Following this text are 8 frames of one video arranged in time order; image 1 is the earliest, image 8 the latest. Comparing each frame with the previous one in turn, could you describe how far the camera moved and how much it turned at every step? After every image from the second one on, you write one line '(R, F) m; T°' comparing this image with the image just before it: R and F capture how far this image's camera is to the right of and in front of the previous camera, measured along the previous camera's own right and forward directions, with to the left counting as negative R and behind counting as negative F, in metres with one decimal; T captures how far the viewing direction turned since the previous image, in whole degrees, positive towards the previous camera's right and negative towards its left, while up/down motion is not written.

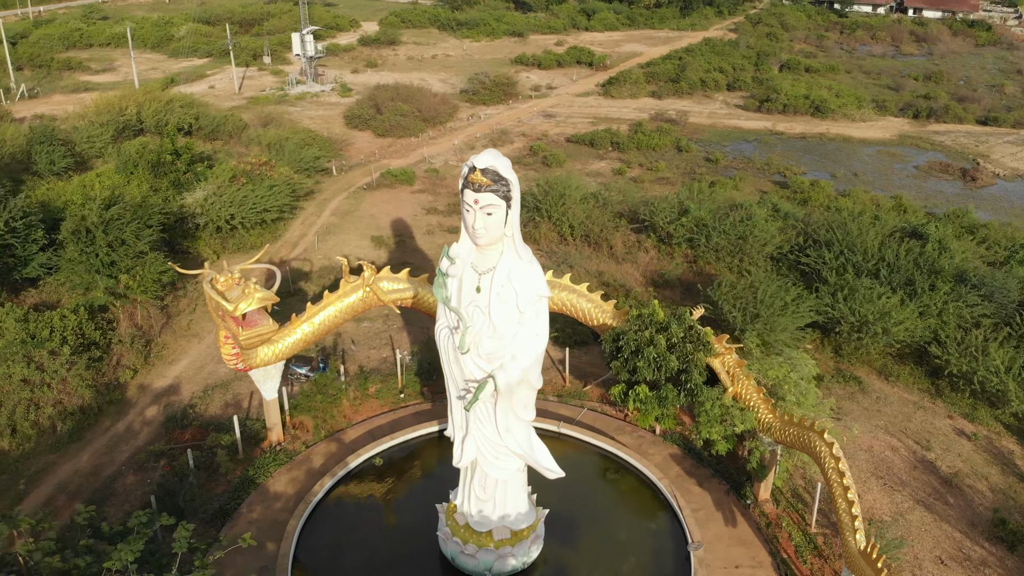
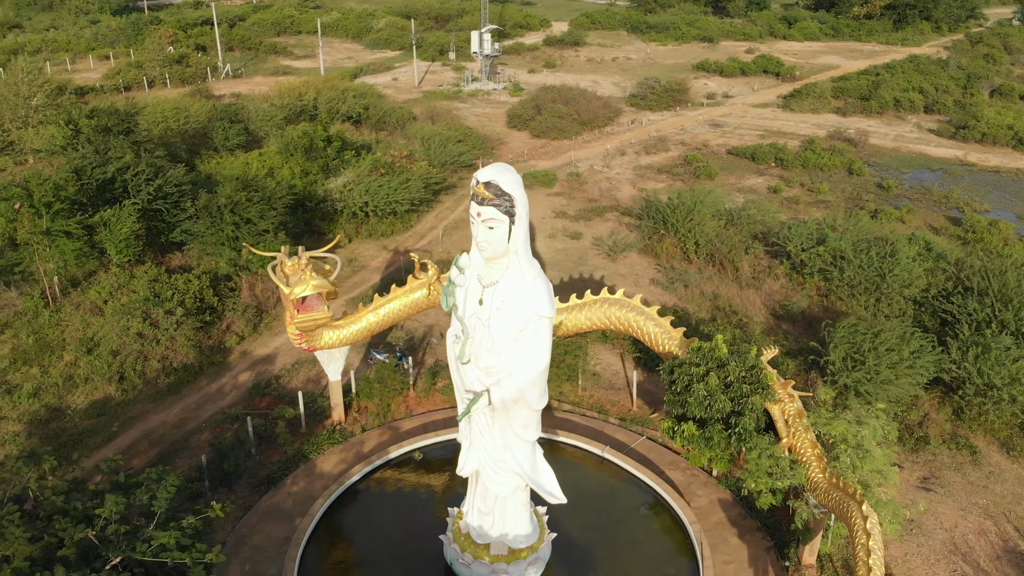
(+2.3, +0.4) m; -14°
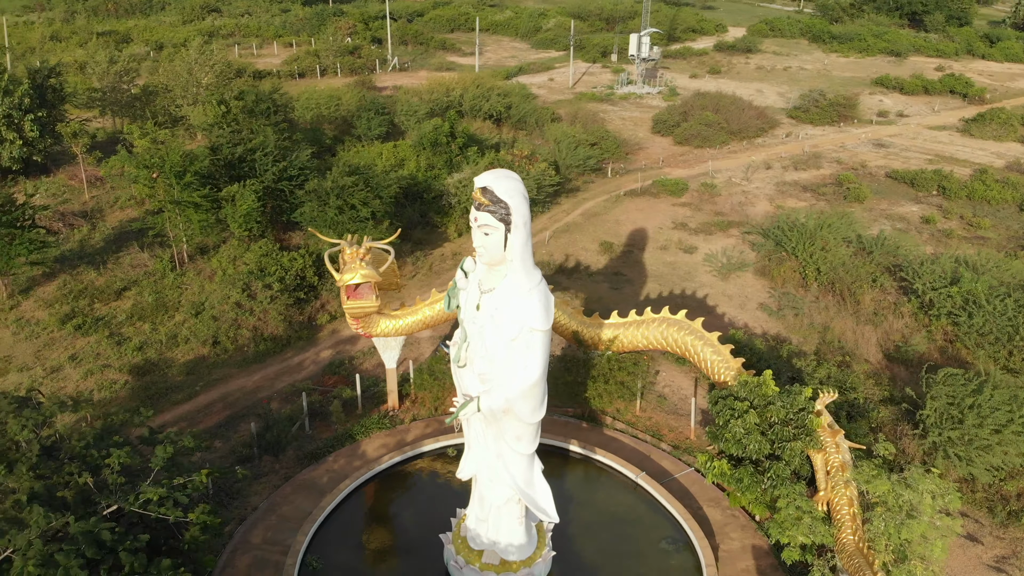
(+2.1, +0.4) m; -13°
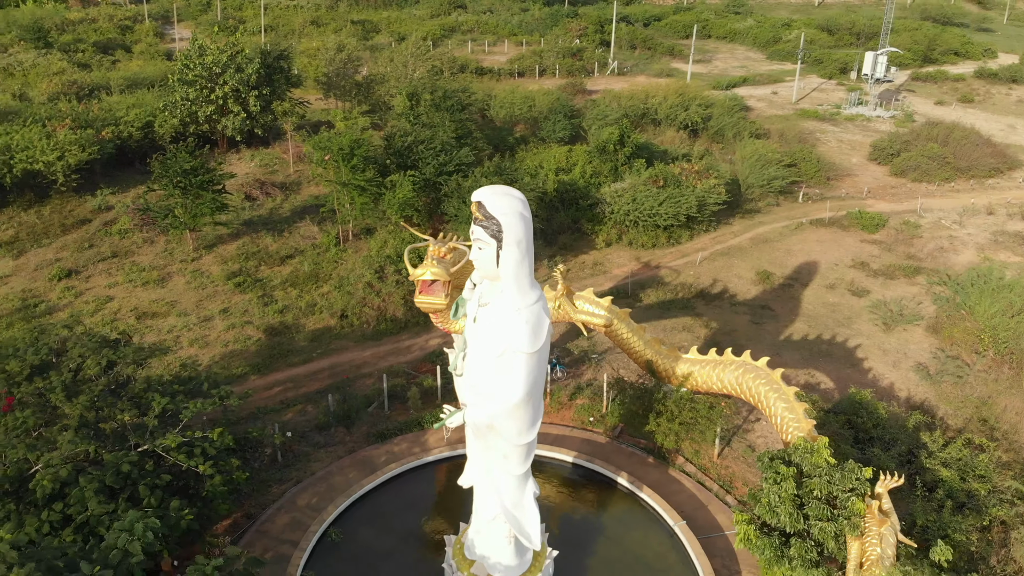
(+2.9, +0.5) m; -17°
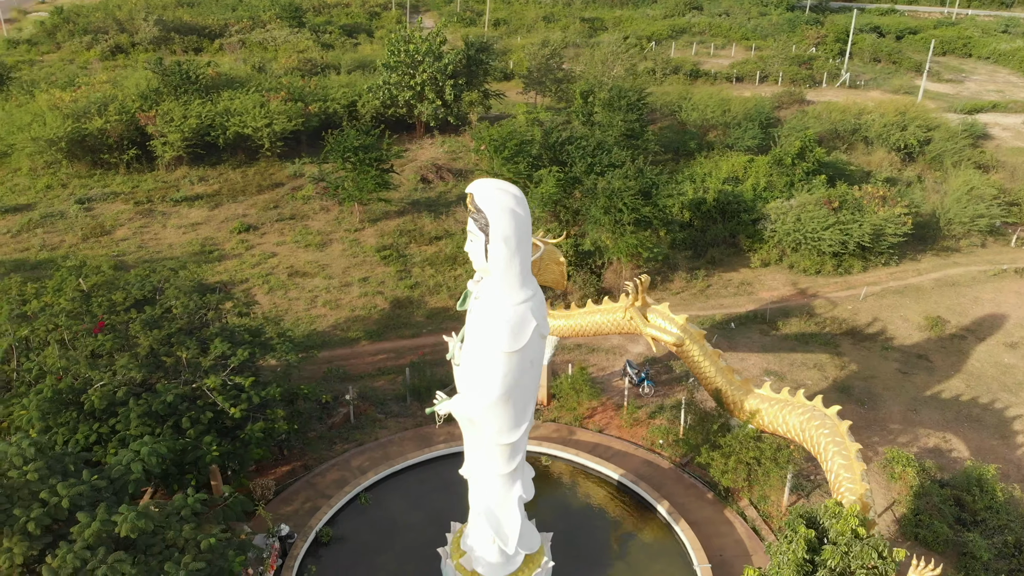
(+2.9, +0.5) m; -17°
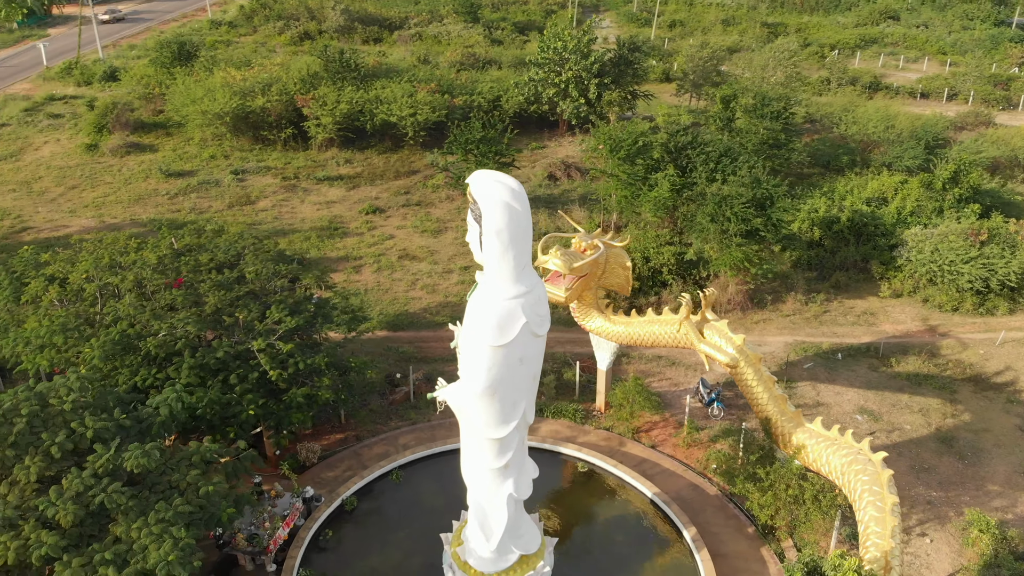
(+2.2, +0.3) m; -13°
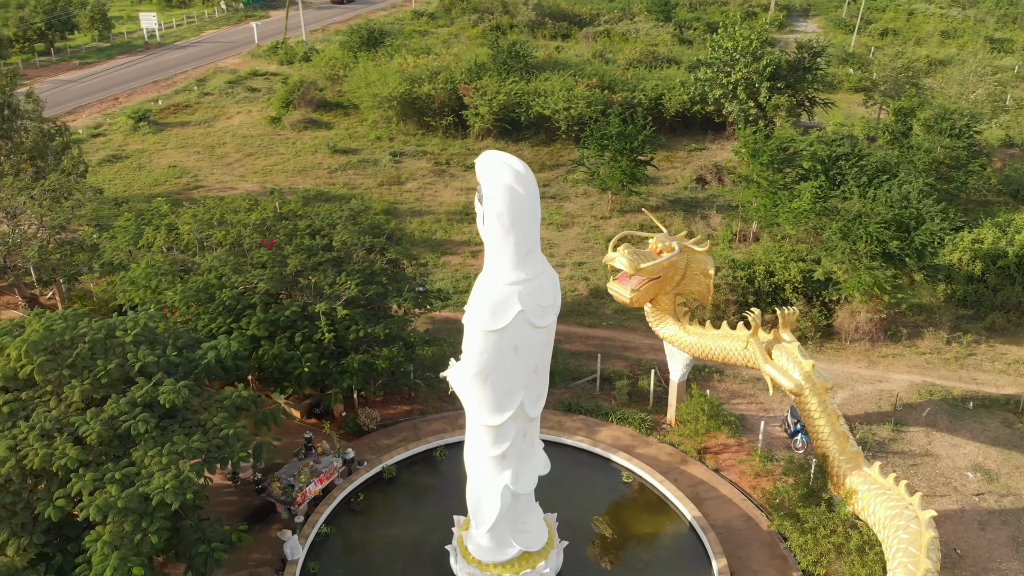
(+2.3, +0.5) m; -14°
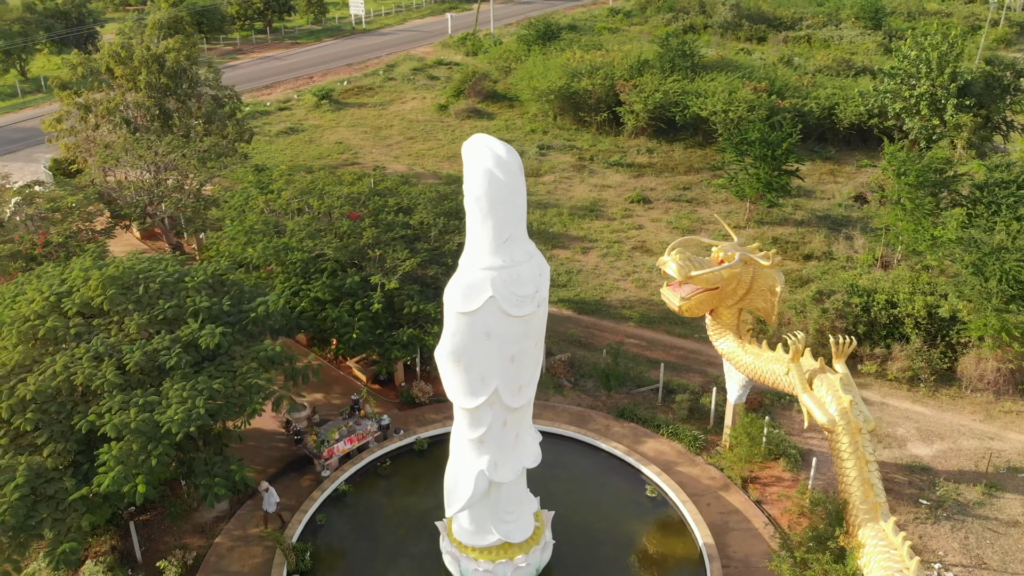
(+2.6, +0.4) m; -15°
